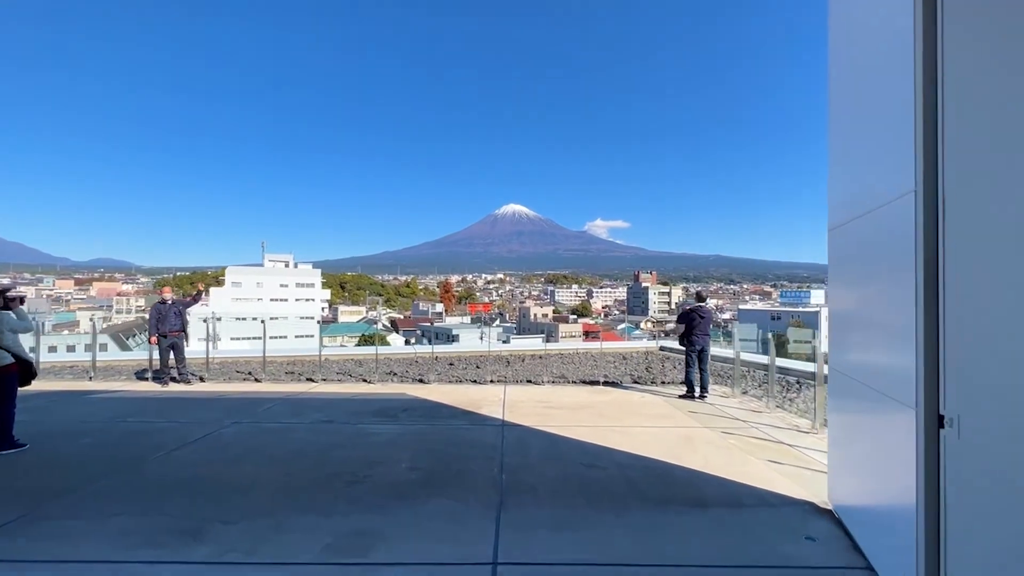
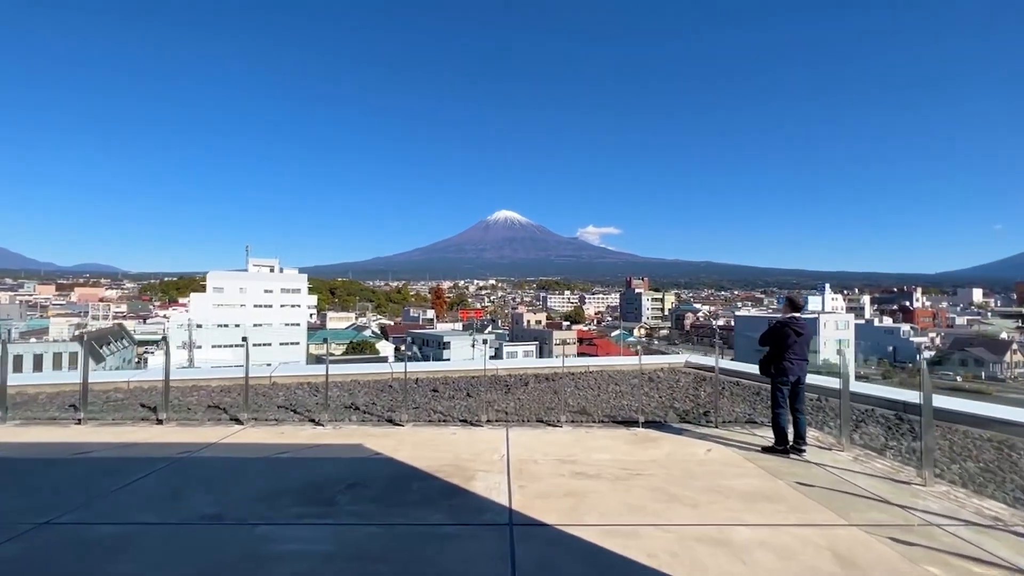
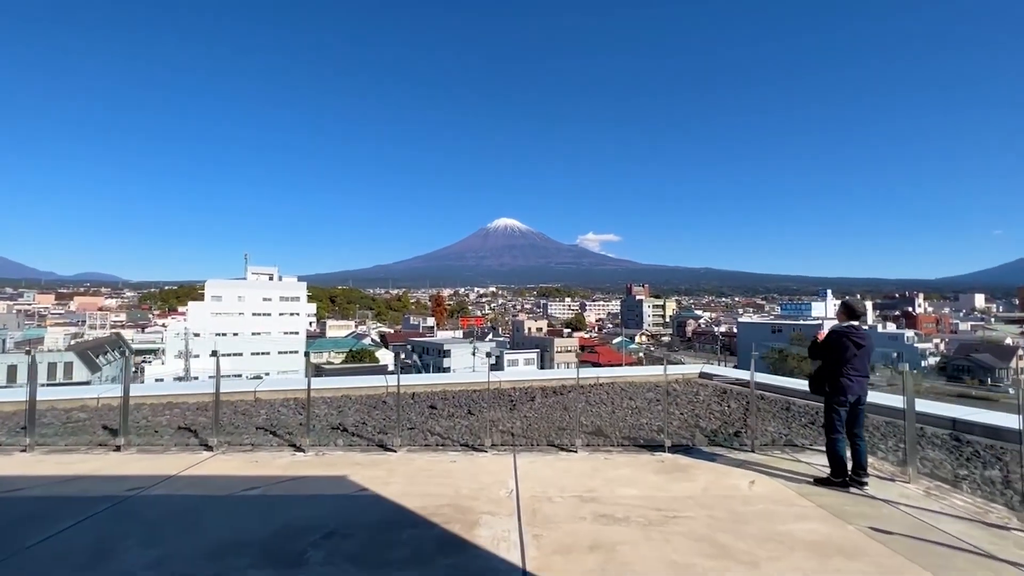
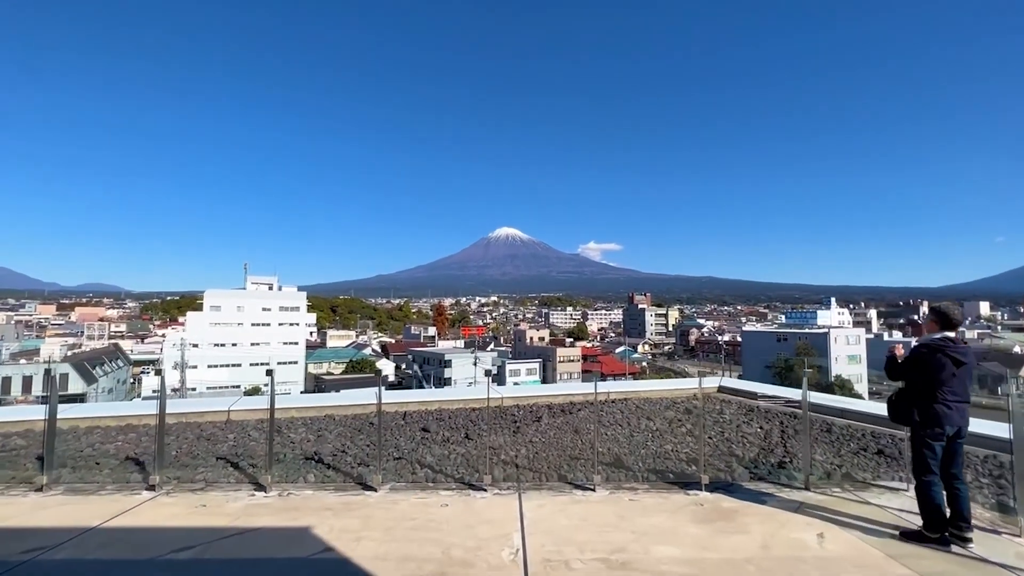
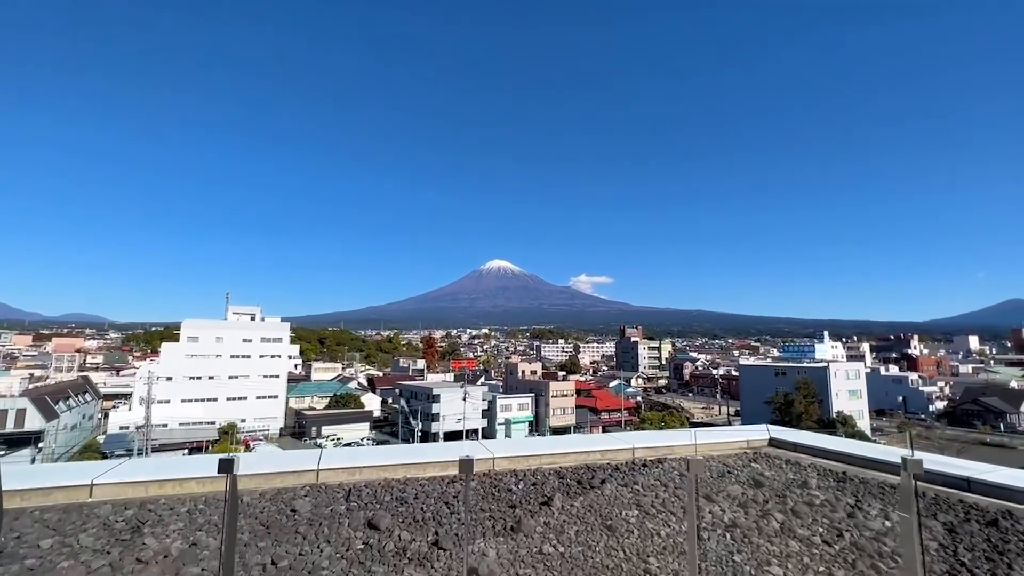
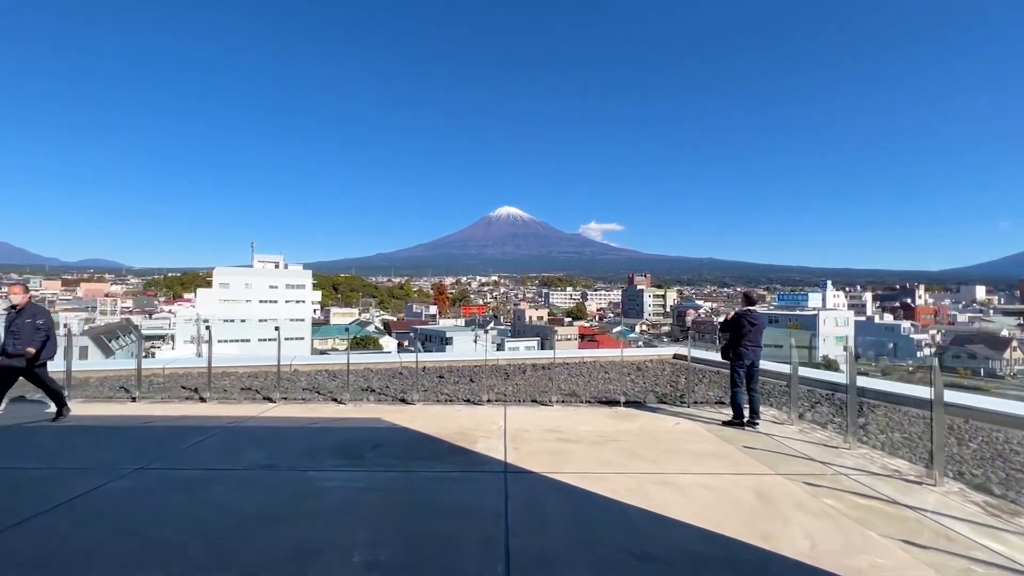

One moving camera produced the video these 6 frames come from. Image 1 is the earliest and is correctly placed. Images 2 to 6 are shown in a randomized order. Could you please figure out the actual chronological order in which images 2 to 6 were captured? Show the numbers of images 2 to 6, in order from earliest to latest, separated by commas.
6, 2, 3, 4, 5
